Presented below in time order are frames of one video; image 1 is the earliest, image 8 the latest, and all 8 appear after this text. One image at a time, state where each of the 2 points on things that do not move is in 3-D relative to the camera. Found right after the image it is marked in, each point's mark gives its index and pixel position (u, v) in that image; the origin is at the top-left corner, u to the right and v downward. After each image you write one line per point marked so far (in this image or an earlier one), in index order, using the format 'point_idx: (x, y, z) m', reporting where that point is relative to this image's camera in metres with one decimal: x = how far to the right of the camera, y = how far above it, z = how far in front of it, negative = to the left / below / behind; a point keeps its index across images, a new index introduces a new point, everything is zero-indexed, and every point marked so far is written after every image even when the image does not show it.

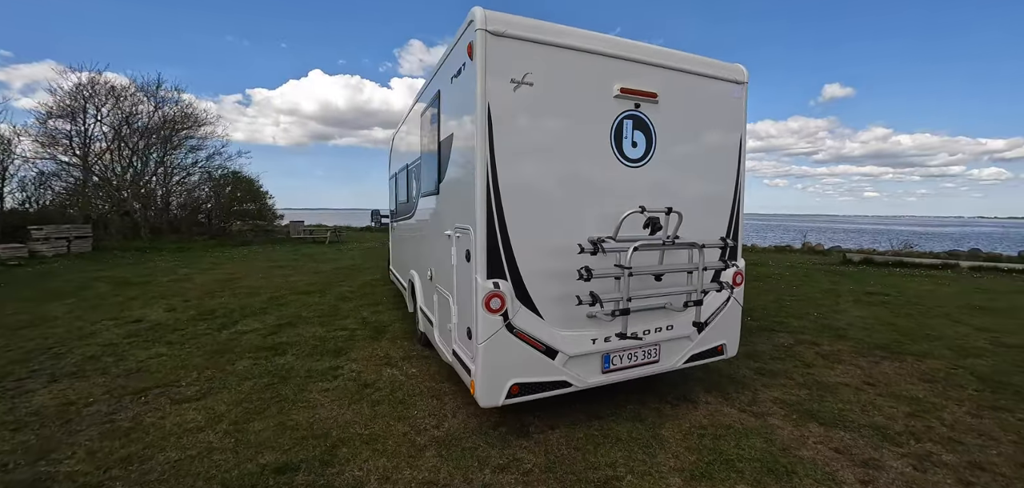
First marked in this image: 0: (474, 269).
0: (-0.1, -0.1, +2.6) m
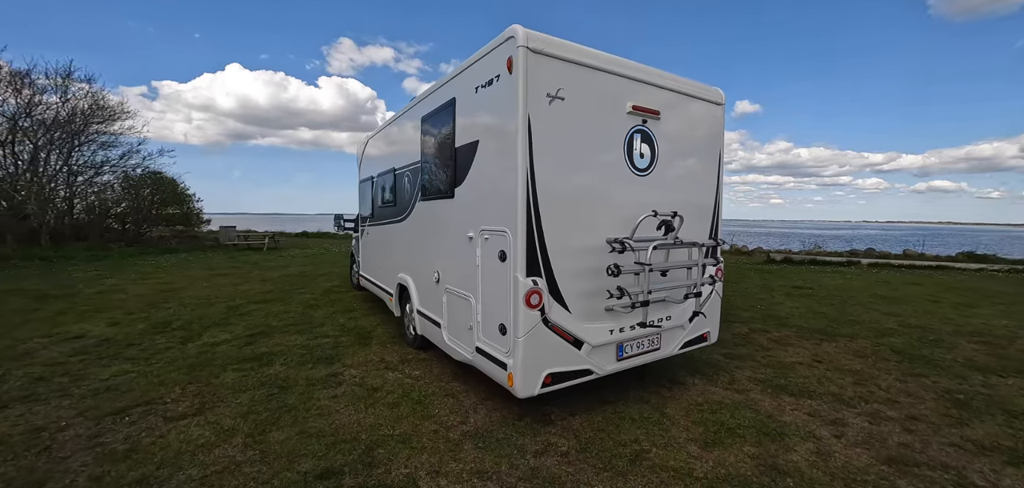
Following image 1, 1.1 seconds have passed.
0: (+0.1, -0.2, +2.8) m
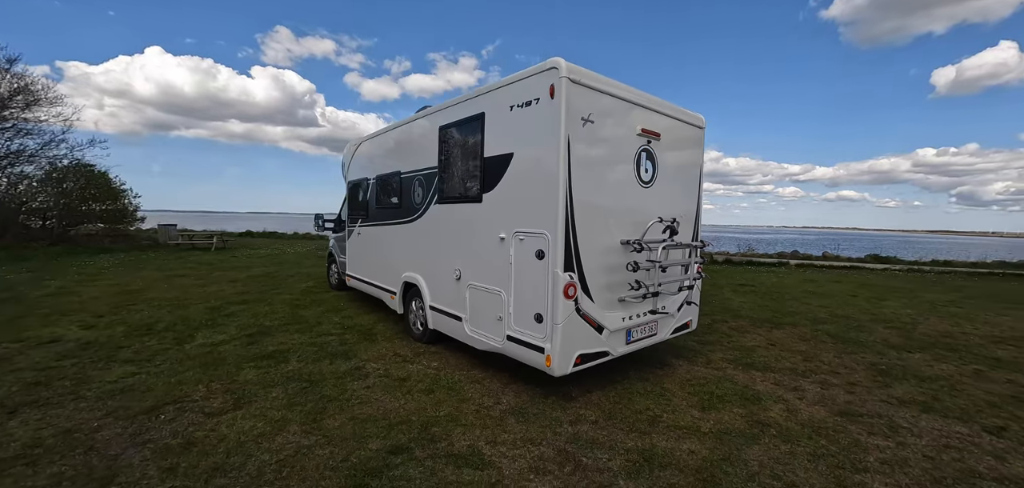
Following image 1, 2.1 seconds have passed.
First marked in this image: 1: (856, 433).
0: (+0.3, -0.2, +3.2) m
1: (+2.9, -1.5, +3.5) m
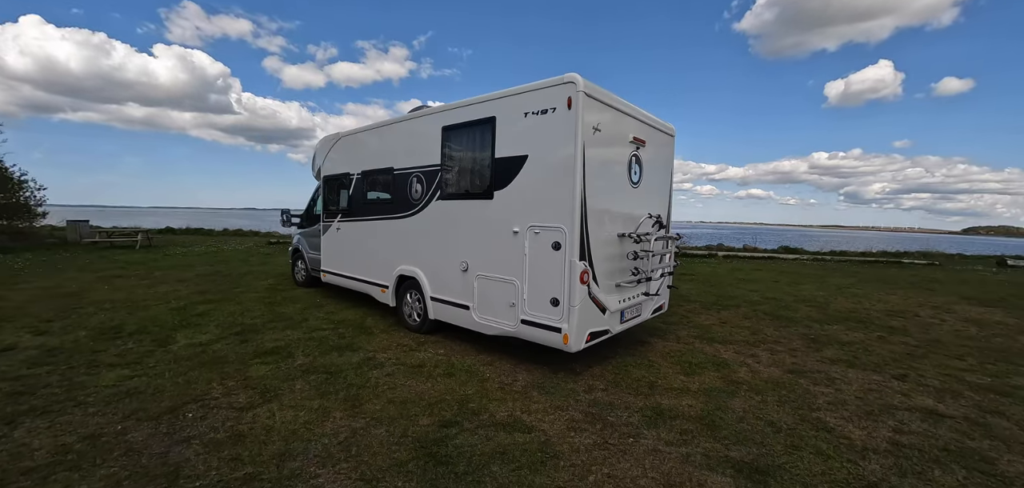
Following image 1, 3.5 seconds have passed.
0: (+0.5, -0.1, +3.6) m
1: (+3.0, -1.4, +4.3) m
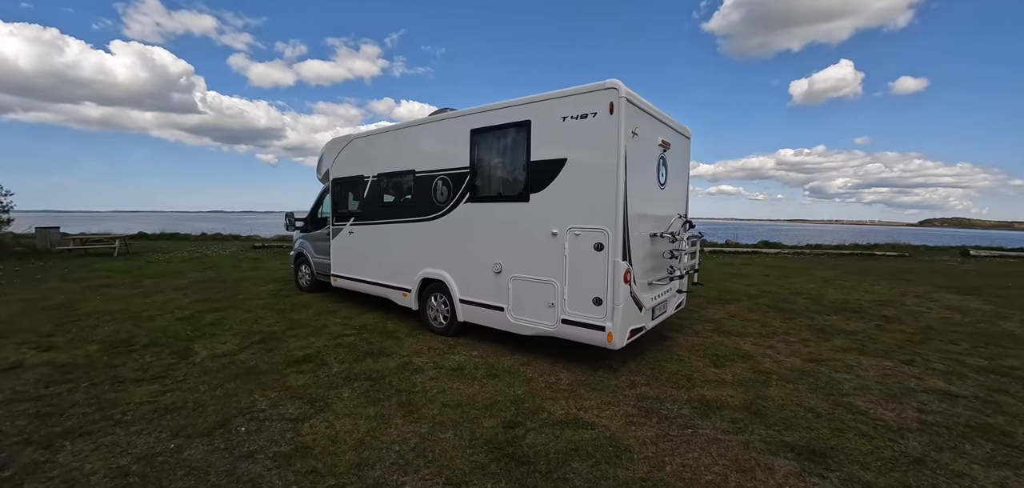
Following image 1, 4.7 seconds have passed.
0: (+0.9, -0.1, +3.7) m
1: (+3.4, -1.4, +4.5) m
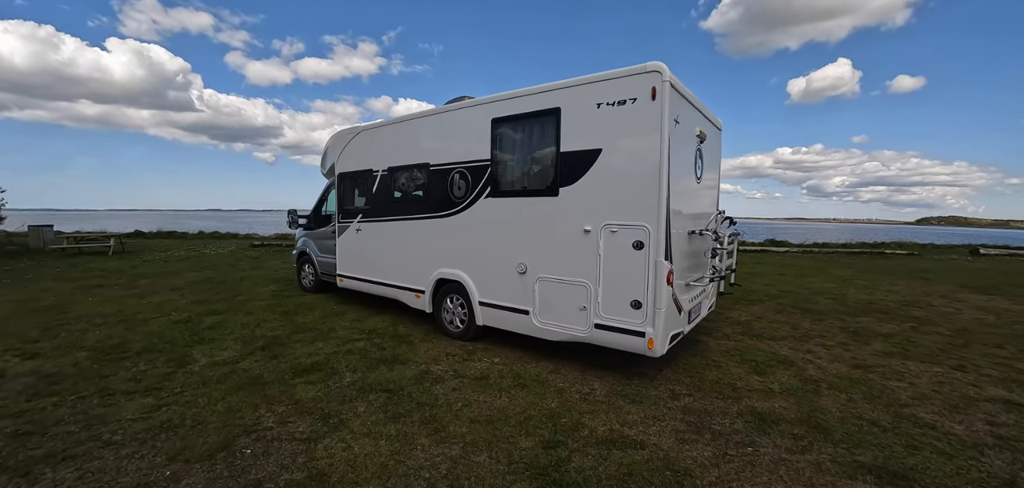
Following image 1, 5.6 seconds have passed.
0: (+1.1, -0.1, +3.4) m
1: (+3.6, -1.3, +4.1) m
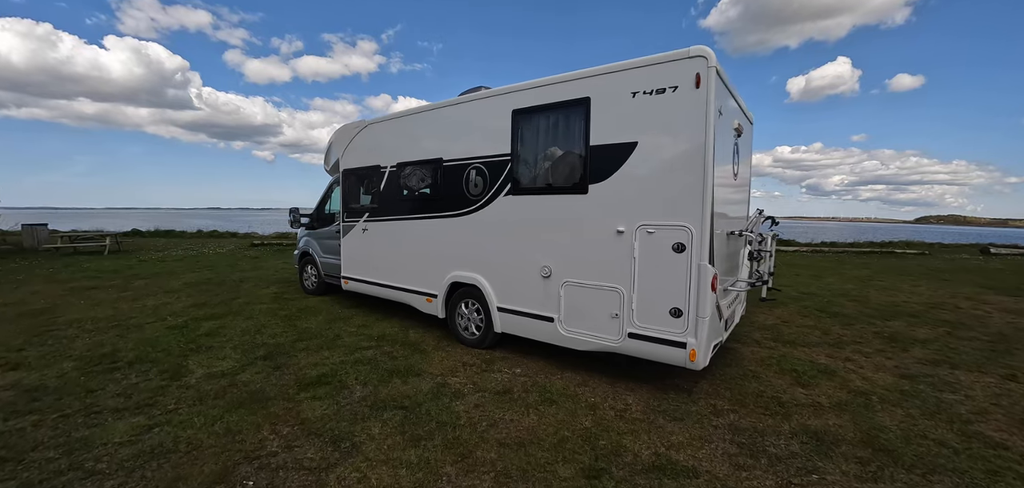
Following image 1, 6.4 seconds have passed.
0: (+1.3, -0.1, +3.0) m
1: (+3.8, -1.4, +3.8) m
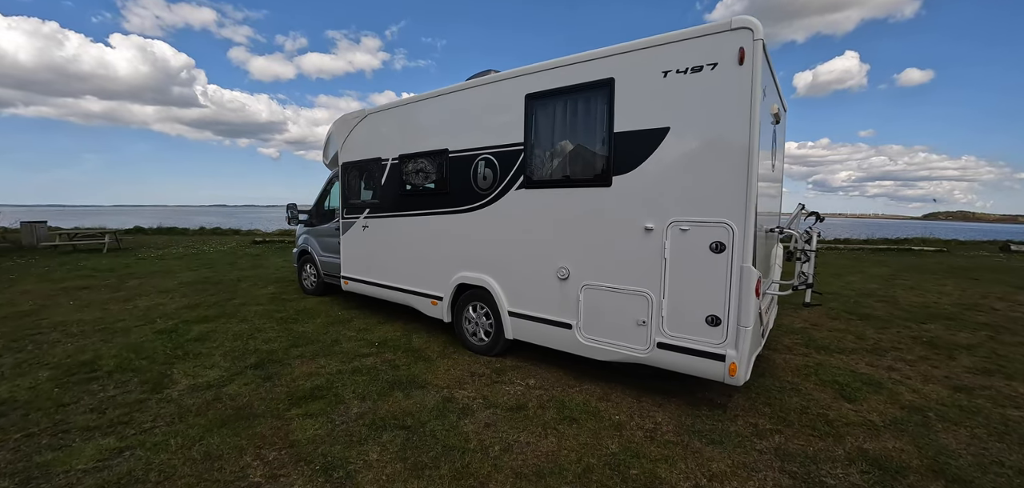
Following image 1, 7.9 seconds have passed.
0: (+1.5, -0.1, +2.7) m
1: (+3.9, -1.3, +3.4) m
